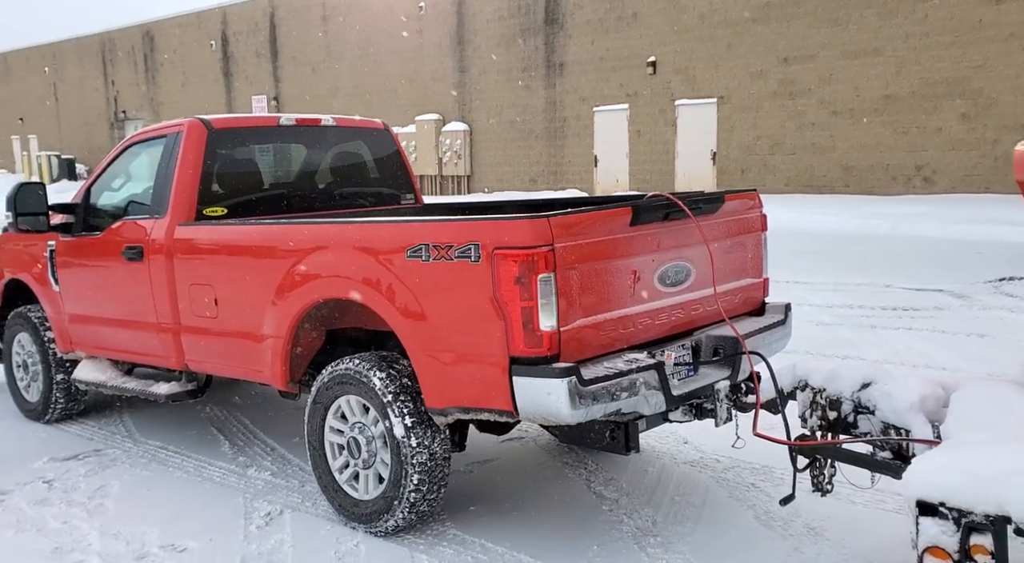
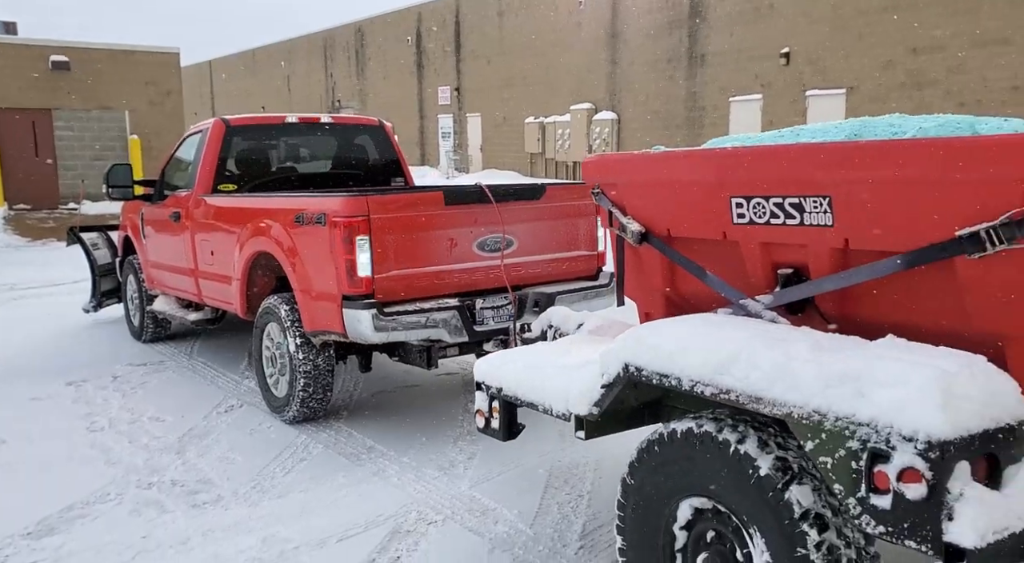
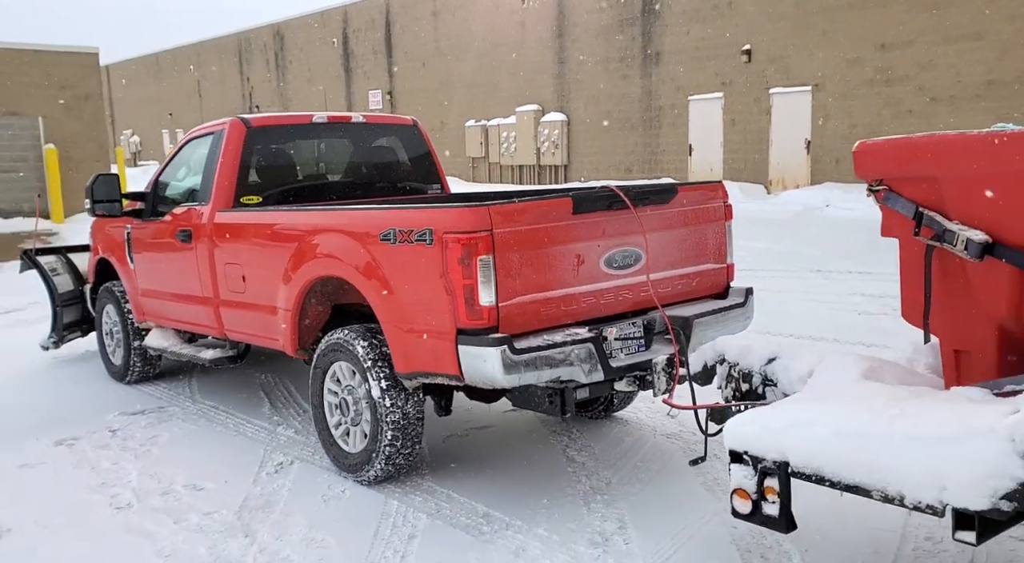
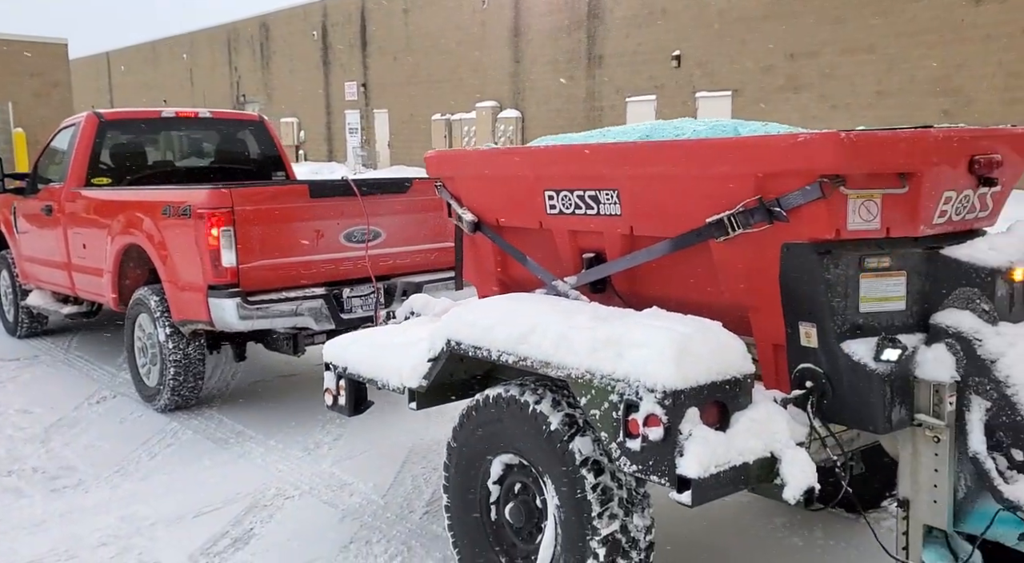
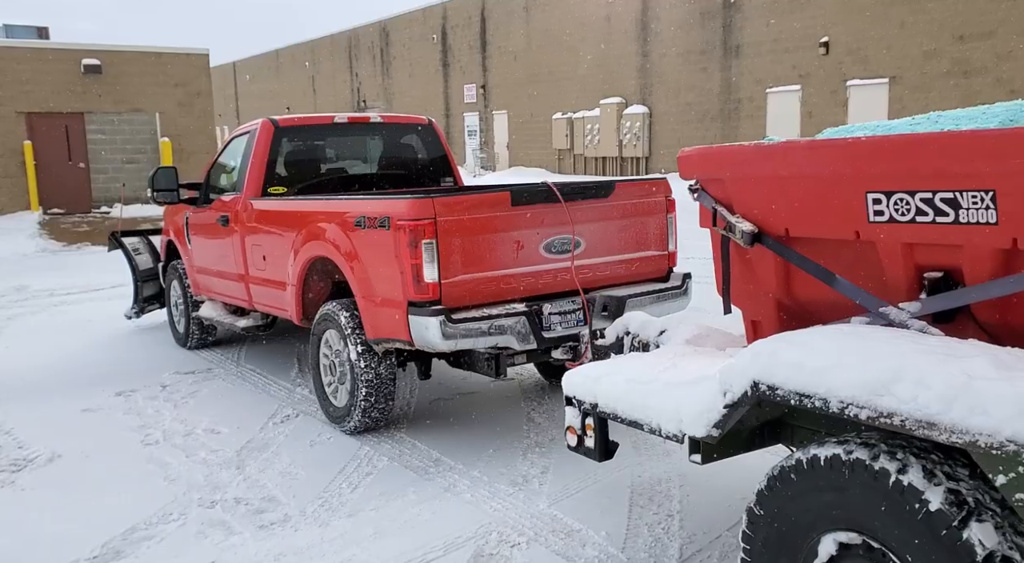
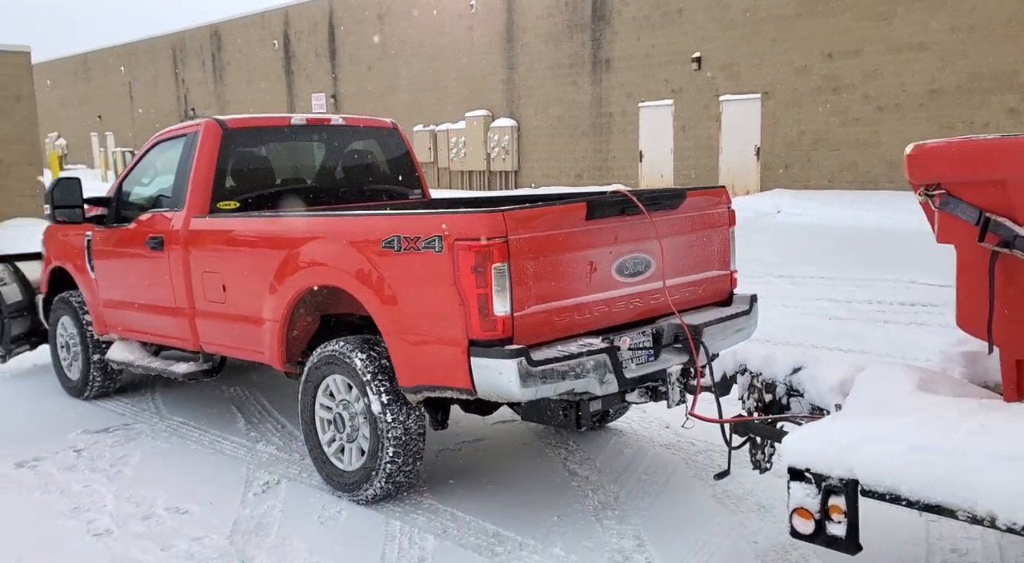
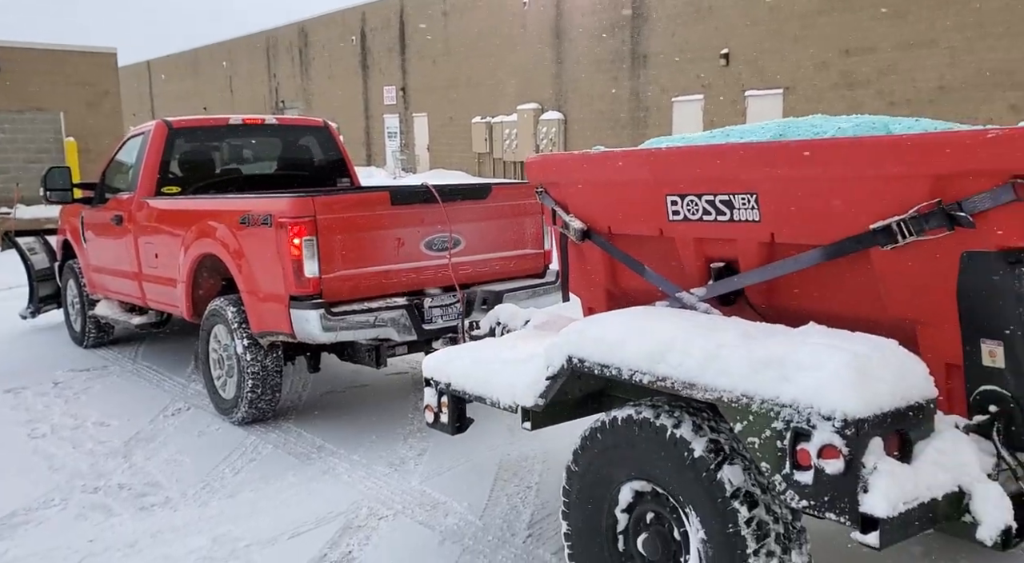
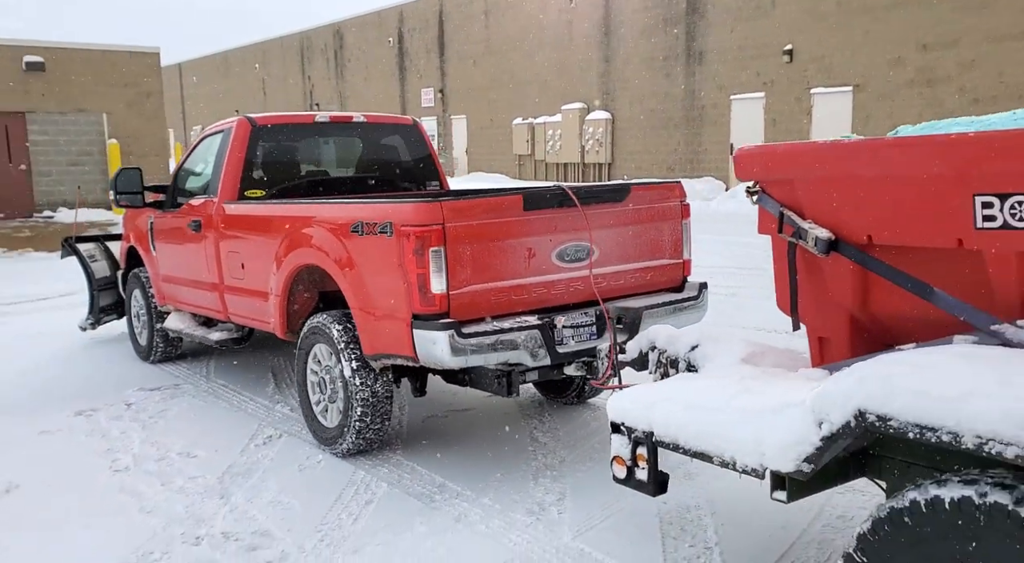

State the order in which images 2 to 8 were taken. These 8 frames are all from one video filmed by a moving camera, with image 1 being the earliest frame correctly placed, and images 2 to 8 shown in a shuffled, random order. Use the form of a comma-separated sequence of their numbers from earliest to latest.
6, 3, 8, 5, 2, 7, 4
